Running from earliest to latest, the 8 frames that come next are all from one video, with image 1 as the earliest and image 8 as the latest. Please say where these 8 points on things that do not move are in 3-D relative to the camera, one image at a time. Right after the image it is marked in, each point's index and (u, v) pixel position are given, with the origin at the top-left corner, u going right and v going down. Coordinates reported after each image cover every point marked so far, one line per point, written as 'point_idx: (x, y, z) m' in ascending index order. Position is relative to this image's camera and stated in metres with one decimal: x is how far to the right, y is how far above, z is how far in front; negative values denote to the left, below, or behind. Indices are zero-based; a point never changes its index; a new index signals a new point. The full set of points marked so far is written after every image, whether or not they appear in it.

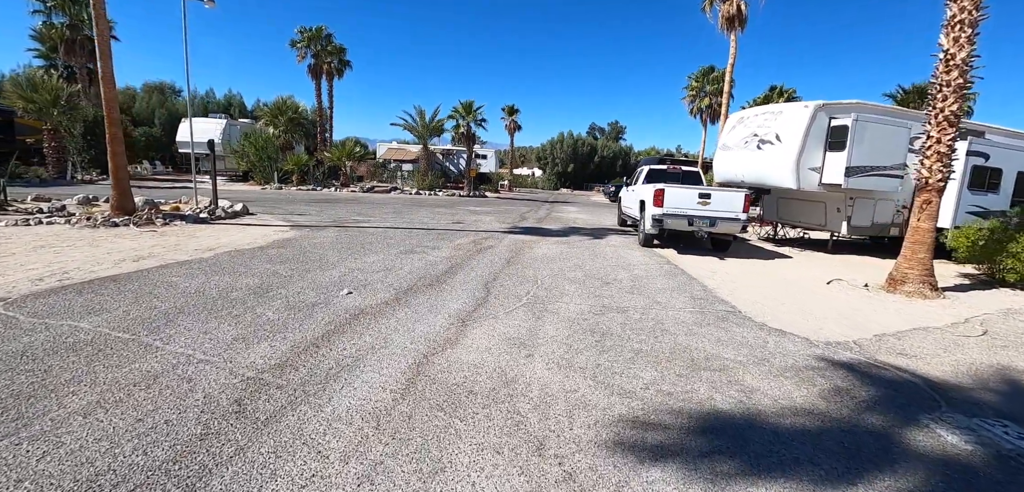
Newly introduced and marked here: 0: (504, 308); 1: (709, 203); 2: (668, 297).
0: (-0.1, -0.7, +5.6) m
1: (+3.9, +0.9, +9.8) m
2: (+2.0, -0.7, +6.4) m
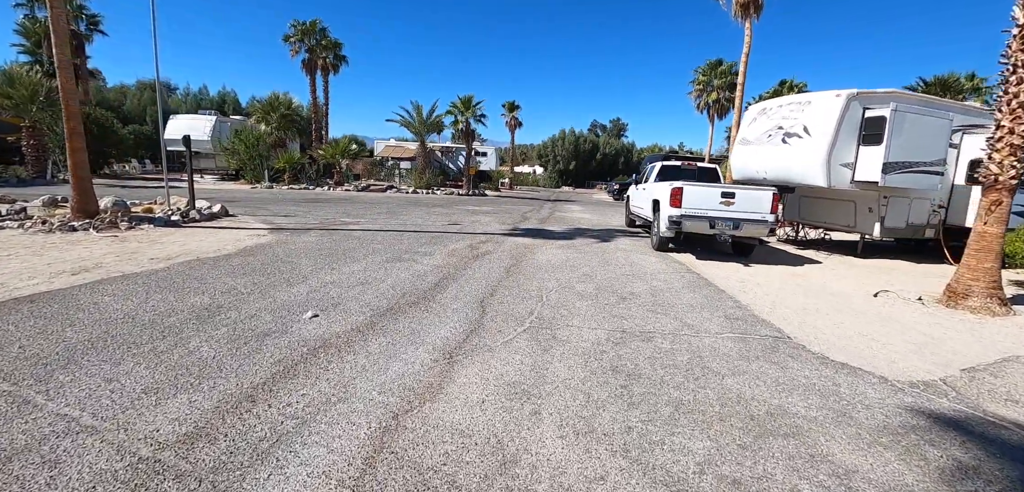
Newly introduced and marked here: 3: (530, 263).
0: (-0.1, -0.8, +4.5) m
1: (+3.9, +0.8, +8.8) m
2: (+2.1, -0.8, +5.4) m
3: (+0.3, -0.3, +8.1) m
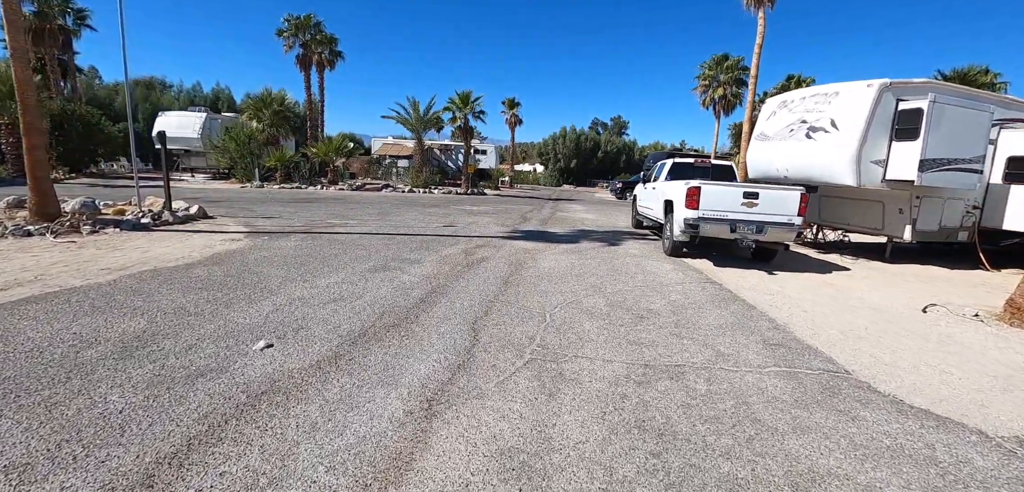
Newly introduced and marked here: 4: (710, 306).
0: (-0.1, -0.9, +3.6) m
1: (+3.9, +0.7, +7.9) m
2: (+2.0, -0.9, +4.5) m
3: (+0.3, -0.4, +7.3) m
4: (+2.3, -0.7, +5.7) m
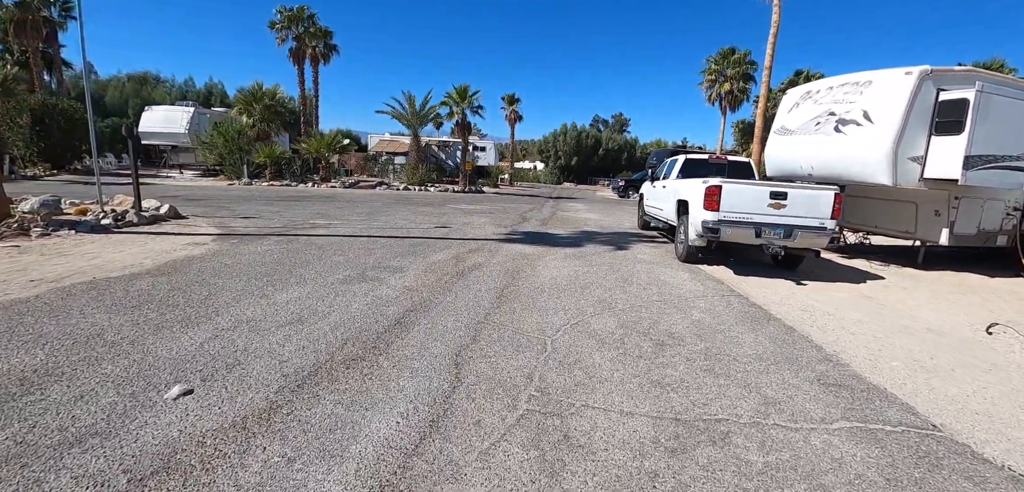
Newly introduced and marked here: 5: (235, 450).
0: (-0.2, -1.0, +2.7) m
1: (+3.8, +0.6, +7.0) m
2: (+2.0, -1.0, +3.6) m
3: (+0.2, -0.5, +6.4) m
4: (+2.2, -0.8, +4.8) m
5: (-1.4, -1.0, +2.5) m
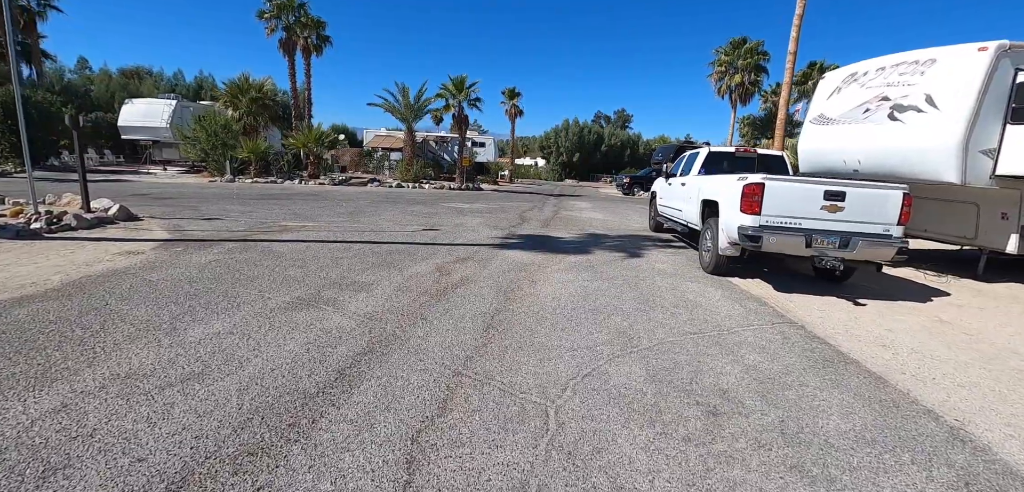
0: (-0.3, -1.2, +1.4) m
1: (+3.8, +0.4, +5.7) m
2: (+1.9, -1.2, +2.3) m
3: (+0.1, -0.6, +5.1) m
4: (+2.2, -1.0, +3.5) m
5: (-1.5, -1.2, +1.2) m
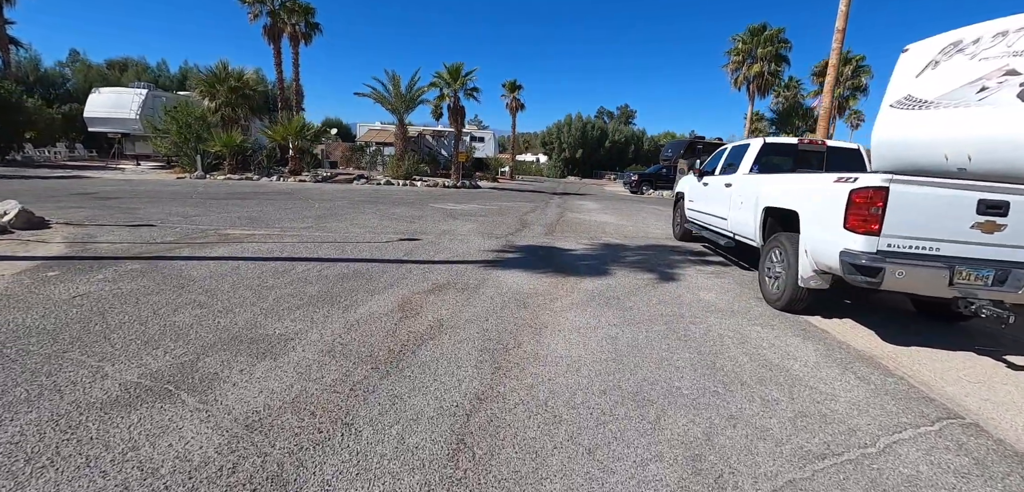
0: (-0.3, -1.5, -0.4) m
1: (+3.7, +0.2, +3.8) m
2: (+1.8, -1.5, +0.4) m
3: (+0.1, -0.9, +3.2) m
4: (+2.1, -1.3, +1.6) m
5: (-1.6, -1.5, -0.6) m
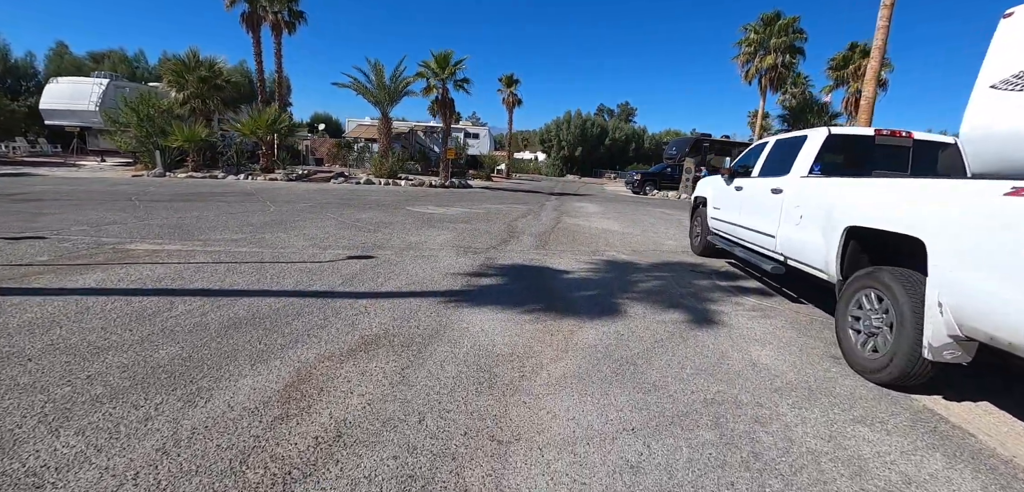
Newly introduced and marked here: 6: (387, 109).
0: (-0.6, -1.8, -2.1) m
1: (+3.5, -0.1, +2.1) m
2: (+1.6, -1.8, -1.2) m
3: (-0.2, -1.2, +1.5) m
4: (+1.9, -1.5, -0.1) m
5: (-1.8, -1.8, -2.3) m
6: (-5.1, +5.5, +19.7) m
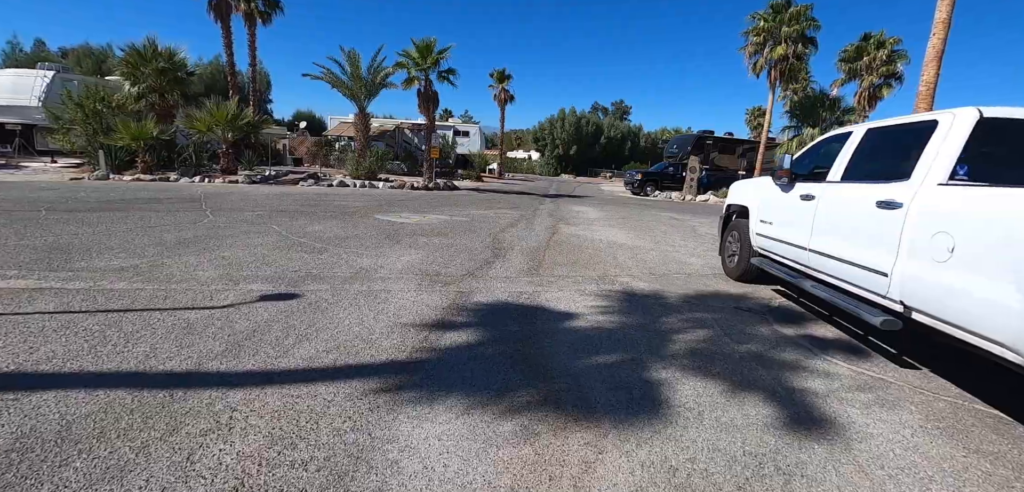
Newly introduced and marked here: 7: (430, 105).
0: (-0.6, -2.1, -3.8) m
1: (+3.3, -0.4, +0.4) m
2: (+1.5, -2.1, -2.9) m
3: (-0.3, -1.5, -0.2) m
4: (+1.8, -1.9, -1.8) m
5: (-1.9, -2.1, -4.1) m
6: (-5.4, +5.2, +17.9) m
7: (-3.2, +5.6, +19.7) m
